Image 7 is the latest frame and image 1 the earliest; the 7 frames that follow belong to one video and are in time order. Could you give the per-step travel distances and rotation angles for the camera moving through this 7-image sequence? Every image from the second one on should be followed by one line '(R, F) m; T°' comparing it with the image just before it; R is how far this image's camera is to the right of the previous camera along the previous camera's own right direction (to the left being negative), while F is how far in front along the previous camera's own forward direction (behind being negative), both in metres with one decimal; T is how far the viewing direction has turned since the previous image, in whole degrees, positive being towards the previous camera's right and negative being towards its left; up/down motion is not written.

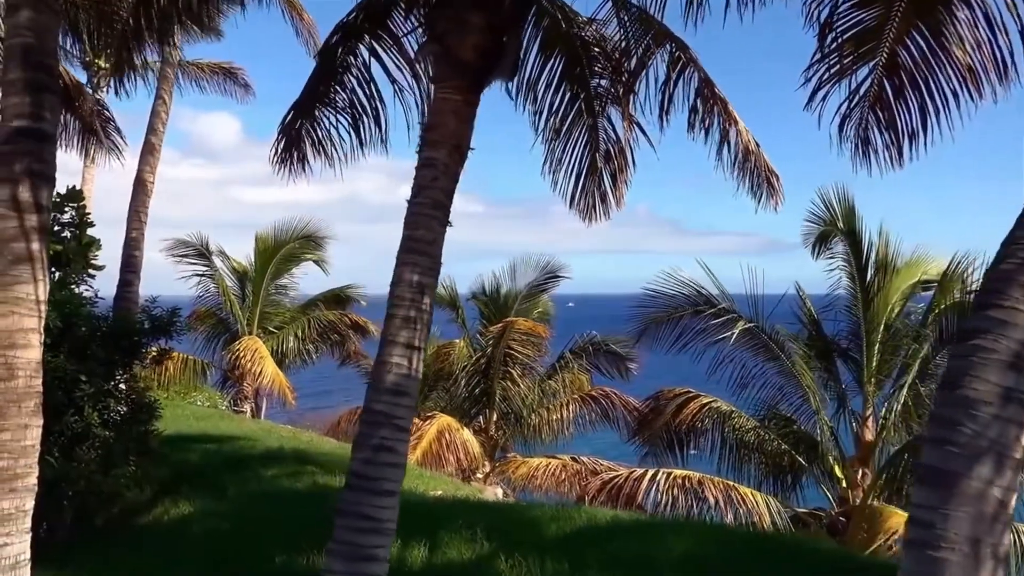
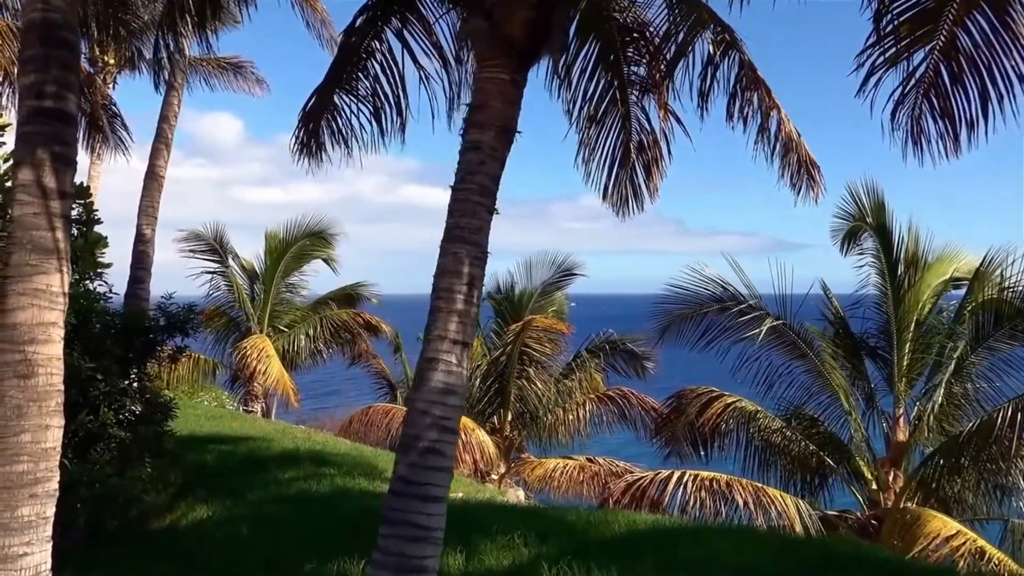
(-0.2, +0.3) m; 0°
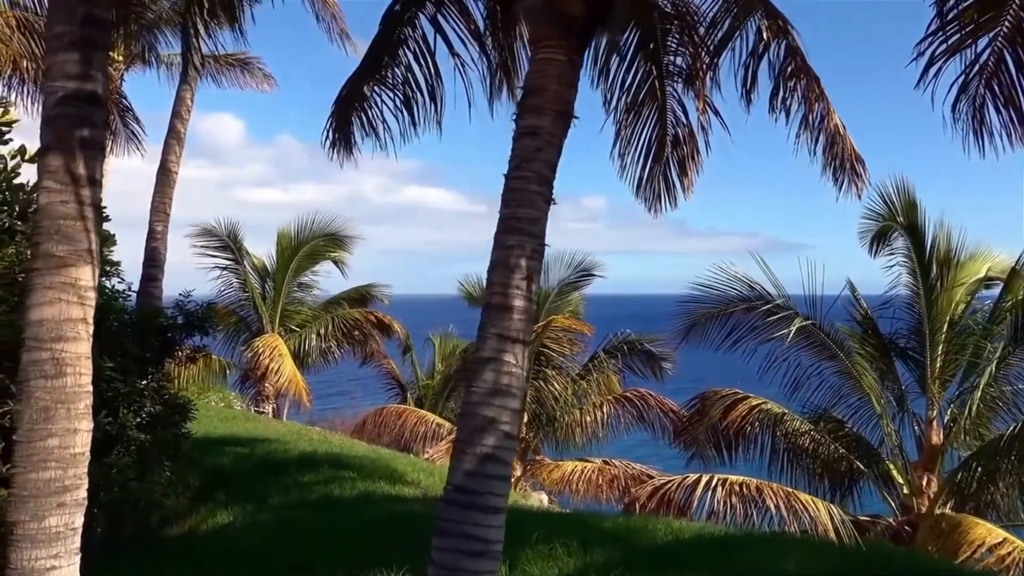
(-0.2, +0.3) m; 0°
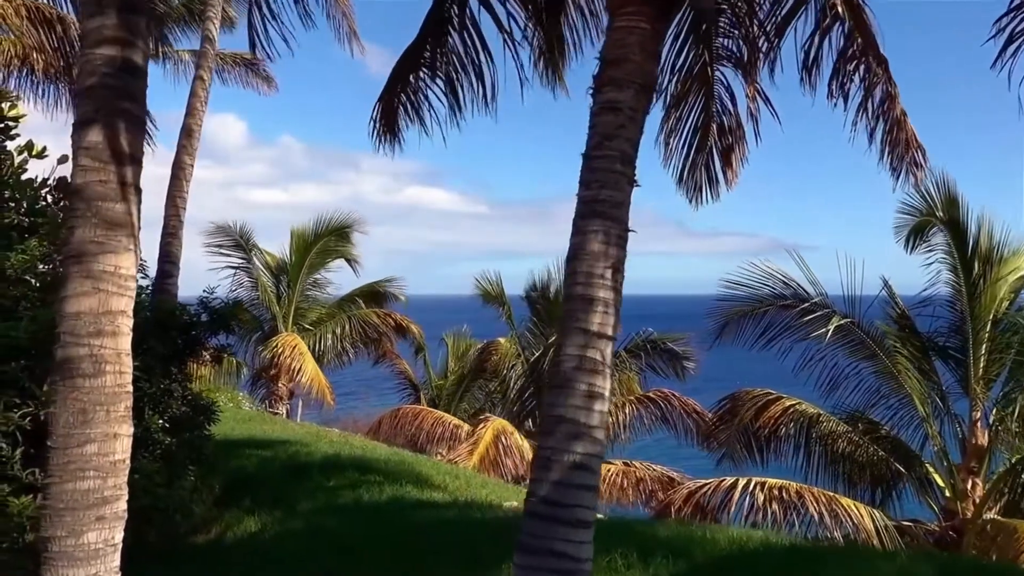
(-0.3, +0.3) m; 0°
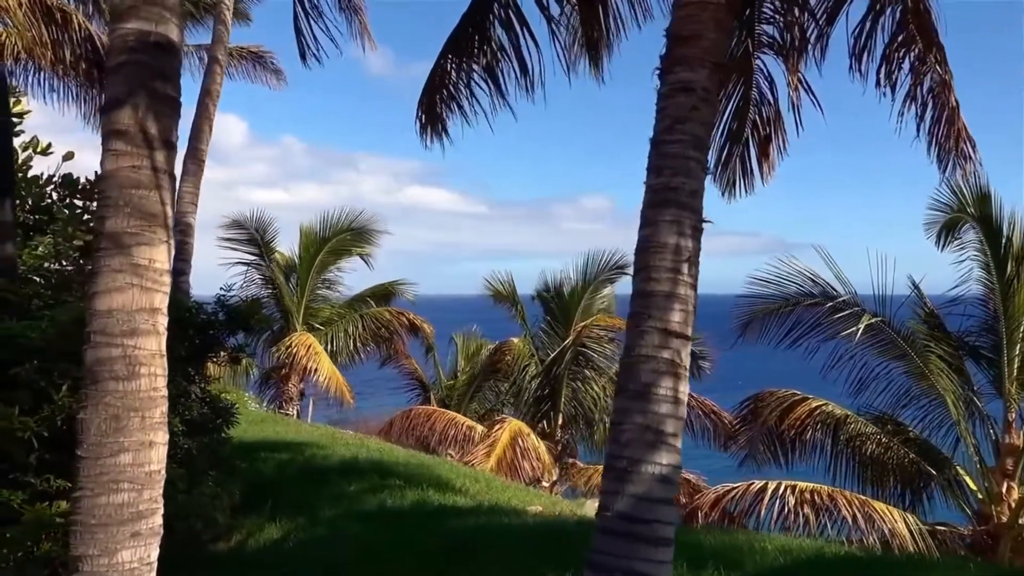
(-0.2, +0.3) m; 0°
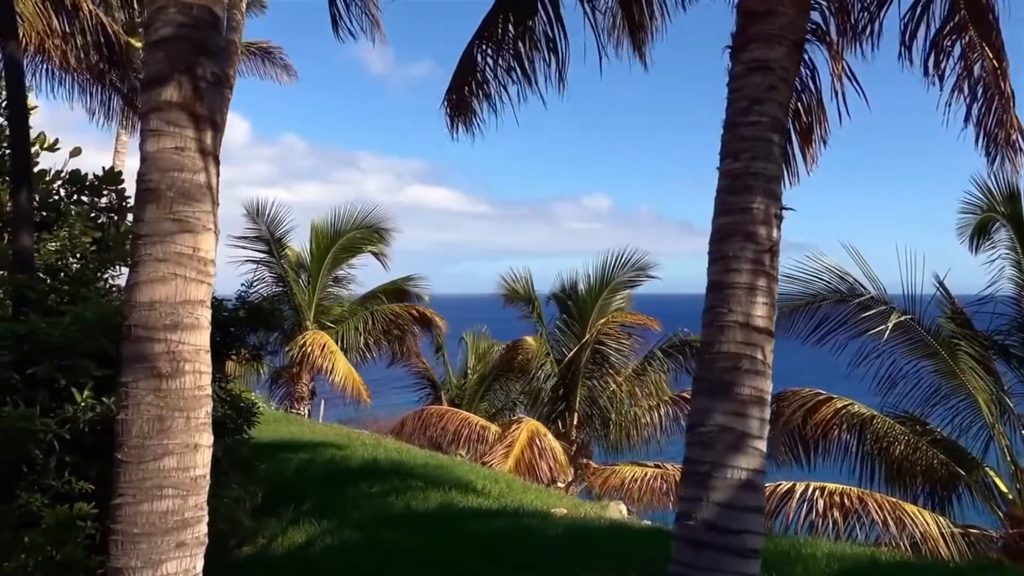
(-0.2, +0.2) m; 0°
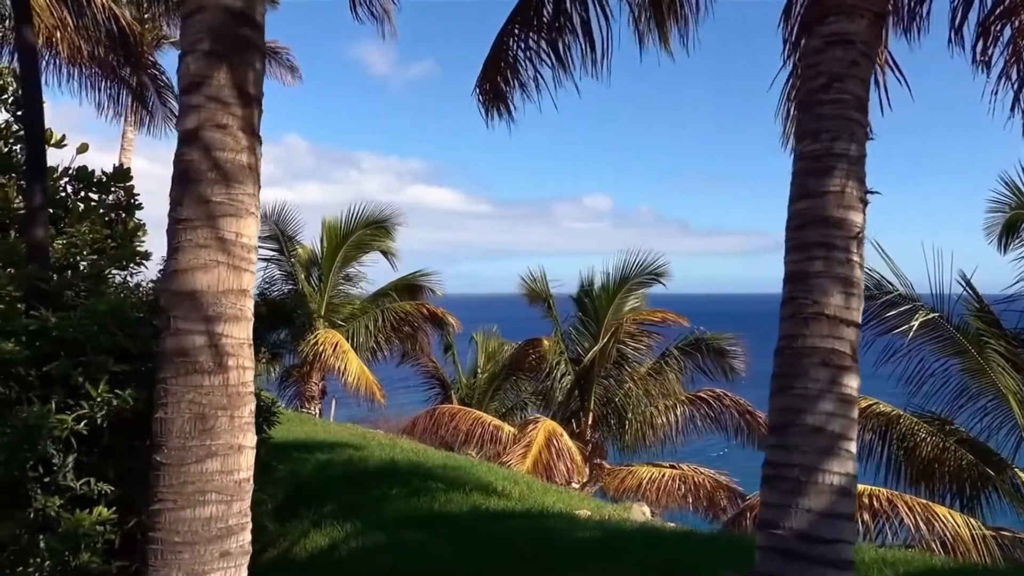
(-0.2, +0.2) m; 0°
